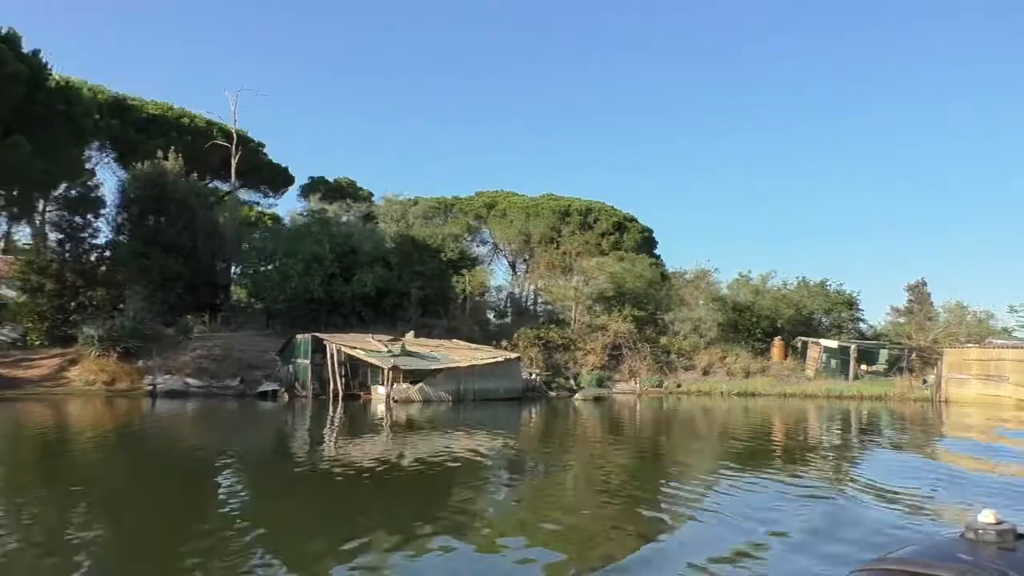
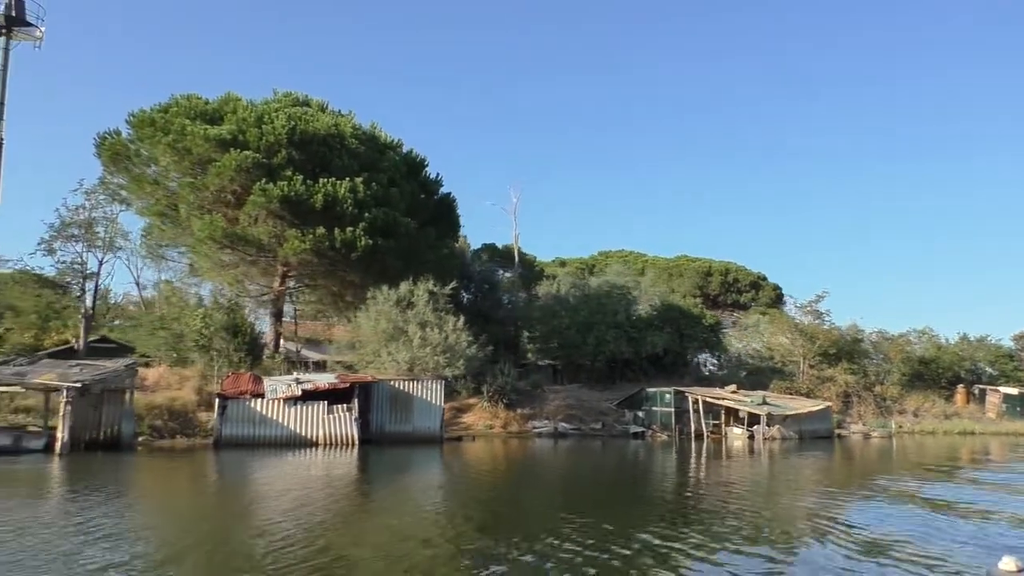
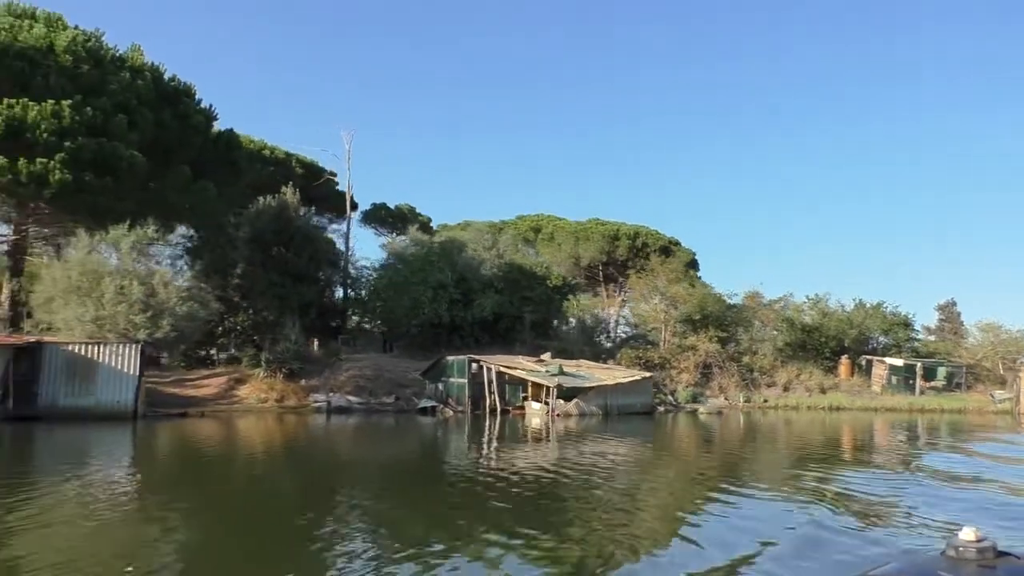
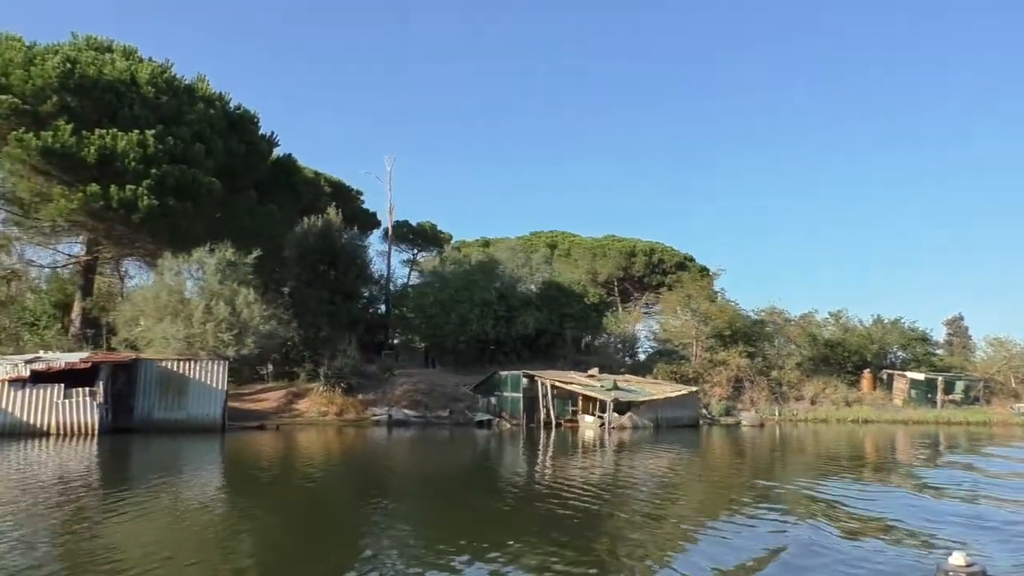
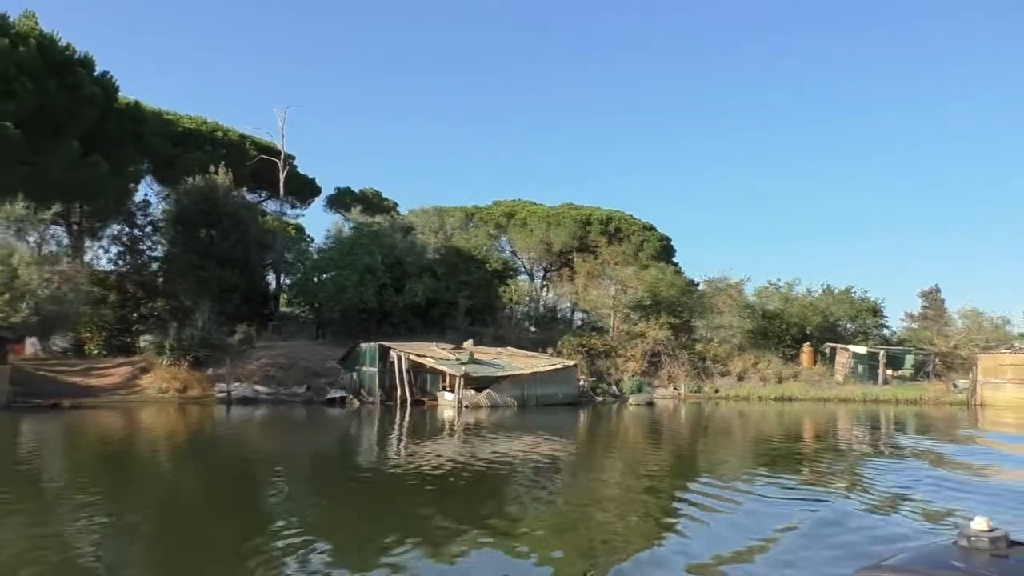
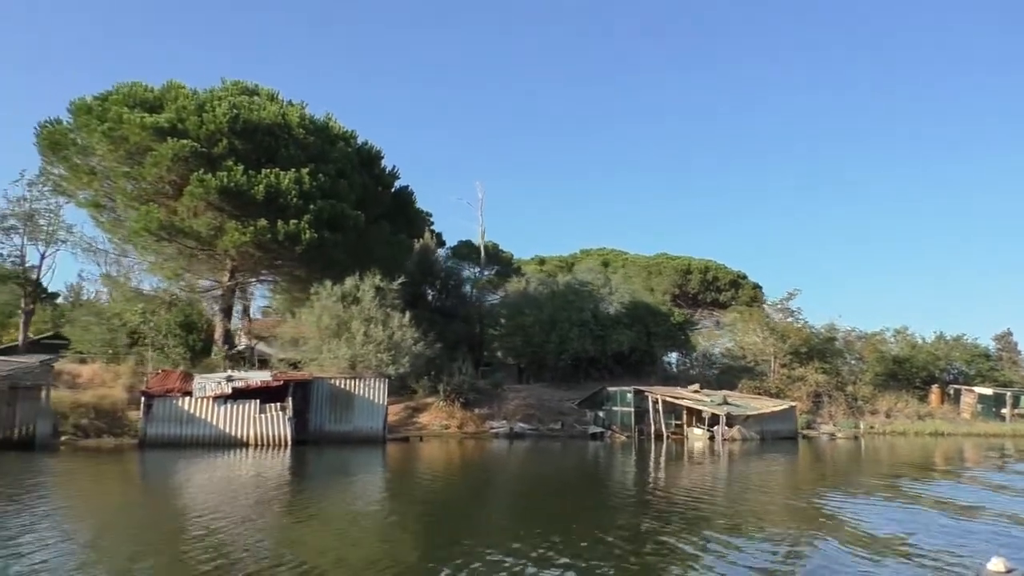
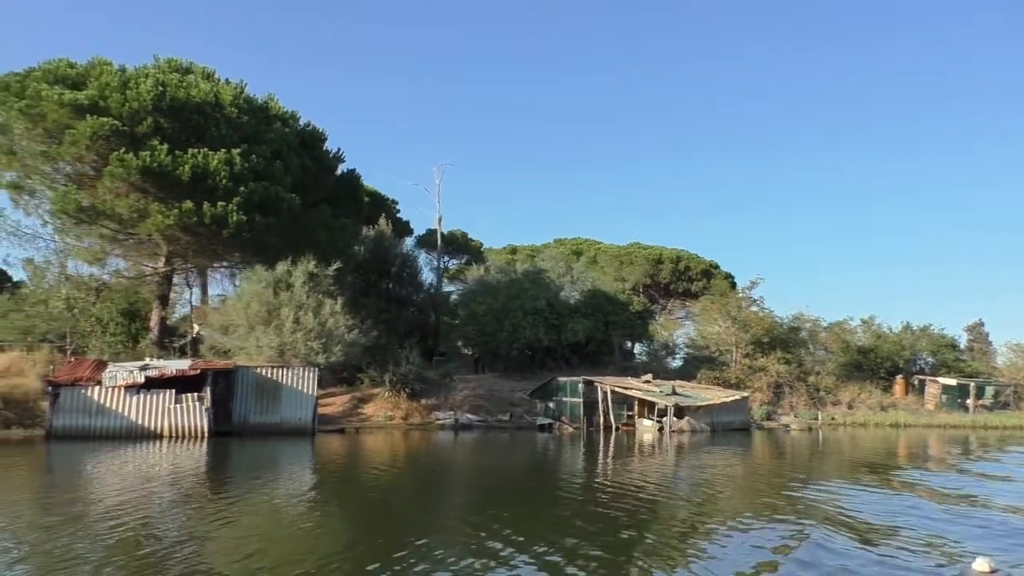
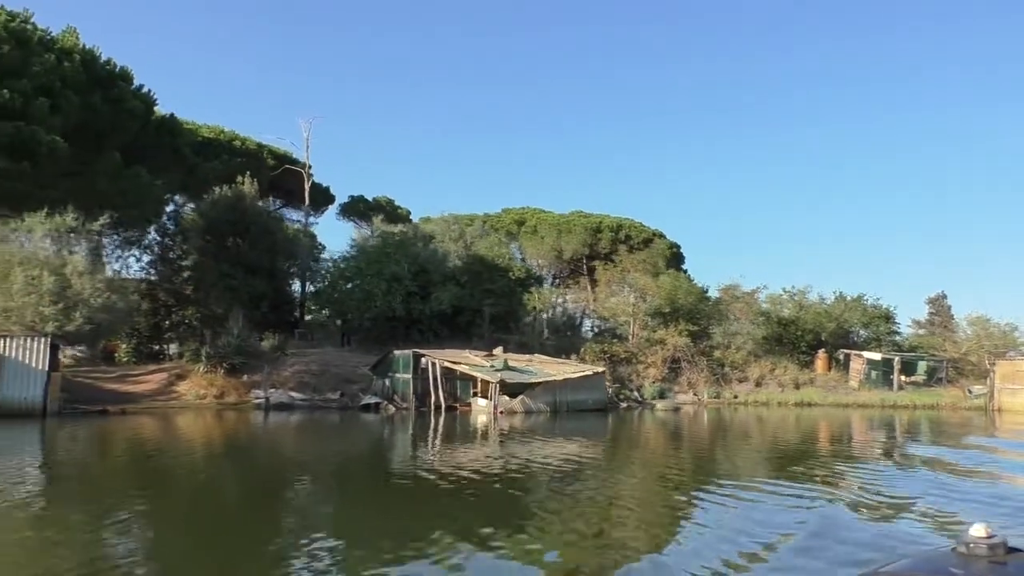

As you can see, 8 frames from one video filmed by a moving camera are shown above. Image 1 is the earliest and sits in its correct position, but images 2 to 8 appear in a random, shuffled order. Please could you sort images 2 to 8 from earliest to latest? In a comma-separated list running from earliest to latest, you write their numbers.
5, 8, 3, 4, 7, 6, 2
